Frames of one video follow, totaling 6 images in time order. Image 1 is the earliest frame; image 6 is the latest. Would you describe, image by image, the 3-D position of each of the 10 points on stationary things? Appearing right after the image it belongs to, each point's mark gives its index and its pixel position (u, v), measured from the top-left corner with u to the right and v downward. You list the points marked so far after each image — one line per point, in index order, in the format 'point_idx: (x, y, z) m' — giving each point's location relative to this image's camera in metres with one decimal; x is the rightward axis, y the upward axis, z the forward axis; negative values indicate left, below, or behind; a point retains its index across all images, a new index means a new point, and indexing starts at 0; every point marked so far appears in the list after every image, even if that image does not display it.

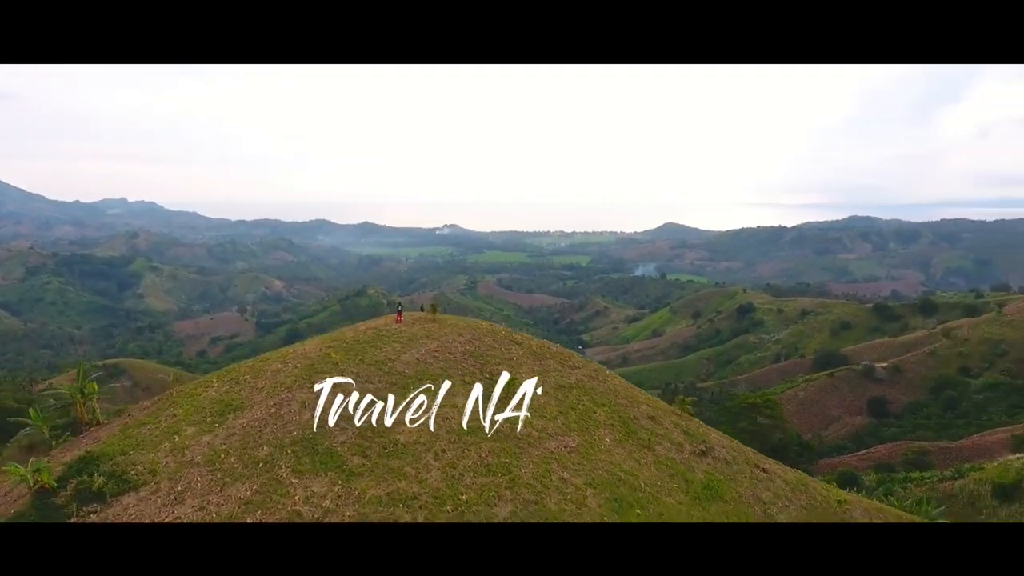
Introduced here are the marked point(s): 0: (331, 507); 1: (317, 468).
0: (-2.3, -2.9, +8.3) m
1: (-2.7, -2.6, +9.0) m
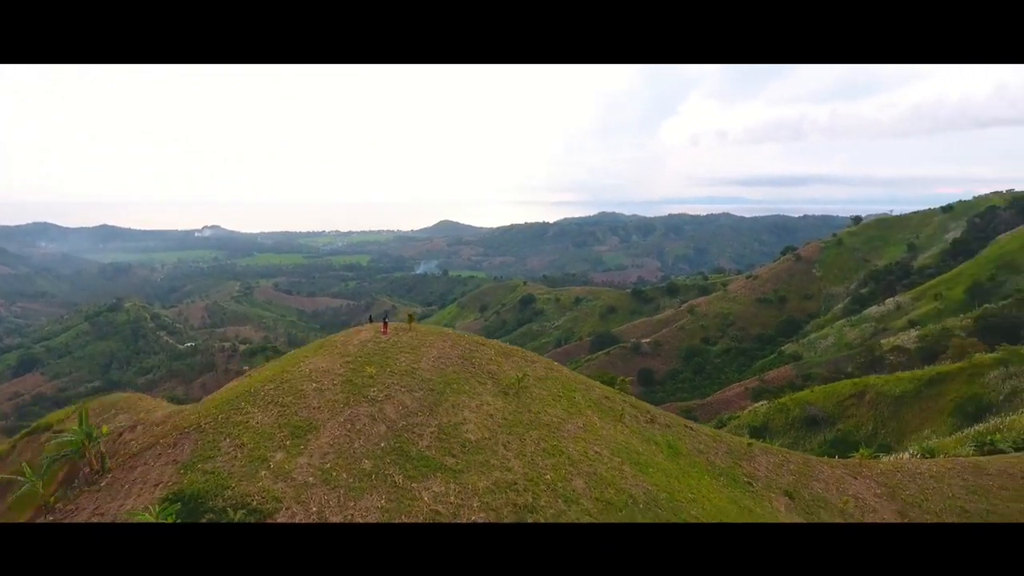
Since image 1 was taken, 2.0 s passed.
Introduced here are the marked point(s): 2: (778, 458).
0: (-0.7, -3.2, +9.3) m
1: (-1.3, -2.8, +9.7) m
2: (+7.3, -4.6, +16.9) m
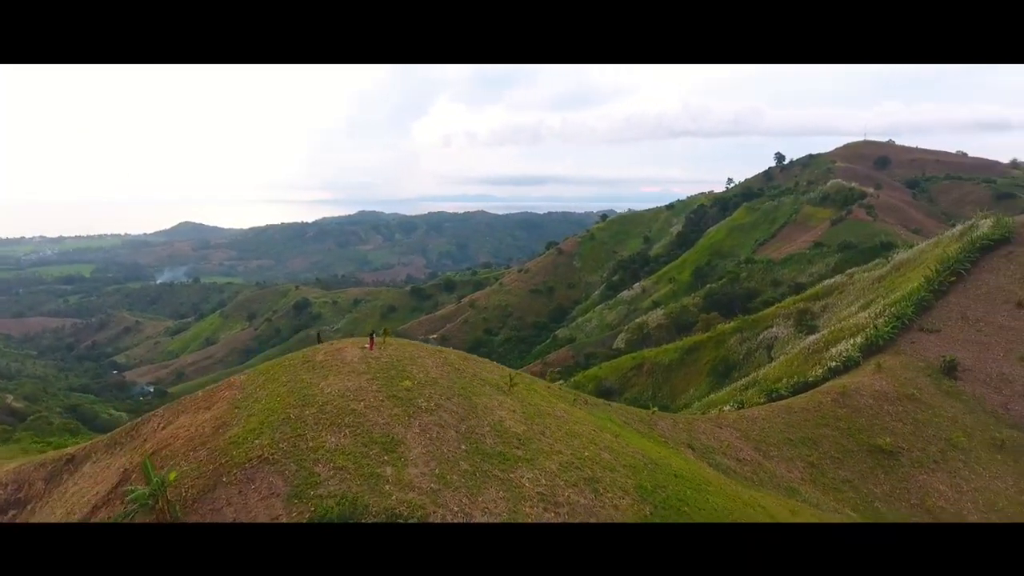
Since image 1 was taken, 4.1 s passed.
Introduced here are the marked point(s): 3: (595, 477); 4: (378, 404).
0: (+0.7, -3.4, +11.0) m
1: (-0.1, -3.1, +11.2) m
2: (+5.4, -4.4, +21.1) m
3: (+1.5, -3.5, +11.8) m
4: (-2.5, -2.2, +11.9) m
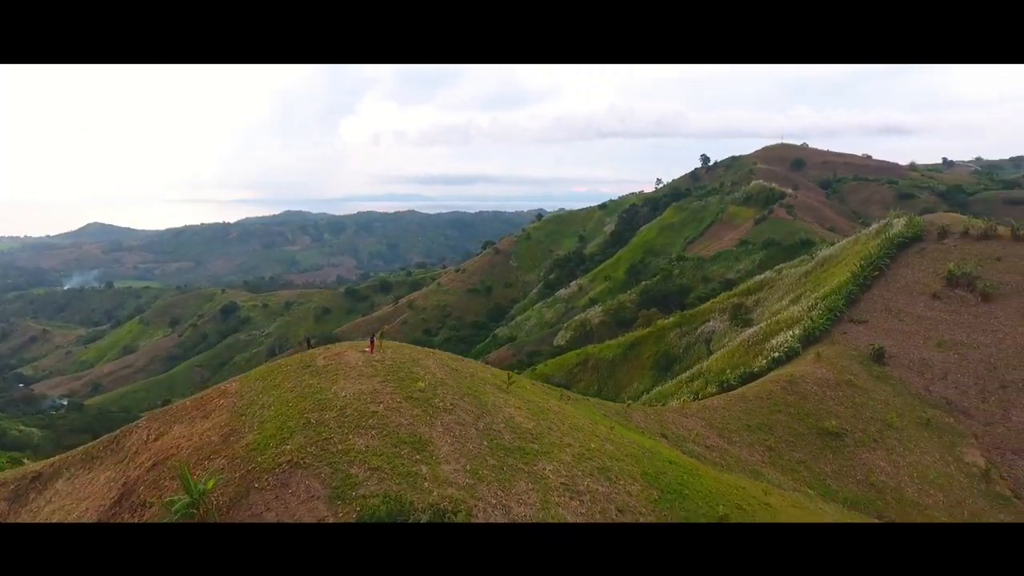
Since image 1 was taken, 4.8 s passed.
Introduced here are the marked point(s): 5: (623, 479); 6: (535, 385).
0: (+1.1, -3.5, +11.7) m
1: (+0.3, -3.2, +11.8) m
2: (+4.6, -4.4, +22.2) m
3: (+1.9, -3.6, +12.6) m
4: (-2.2, -2.3, +12.3) m
5: (+2.2, -3.7, +12.4) m
6: (+0.6, -2.8, +17.7) m
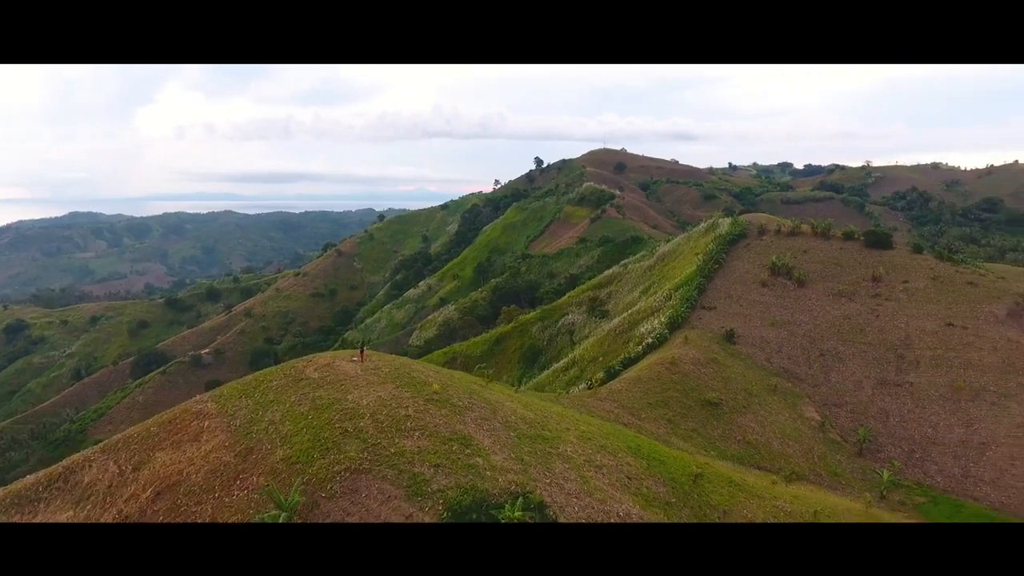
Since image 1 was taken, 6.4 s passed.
0: (+1.6, -3.5, +13.6) m
1: (+0.8, -3.3, +13.4) m
2: (+2.1, -4.4, +24.6) m
3: (+2.1, -3.6, +14.6) m
4: (-1.8, -2.5, +13.2) m
5: (+2.4, -3.8, +14.5) m
6: (-0.6, -2.9, +19.1) m
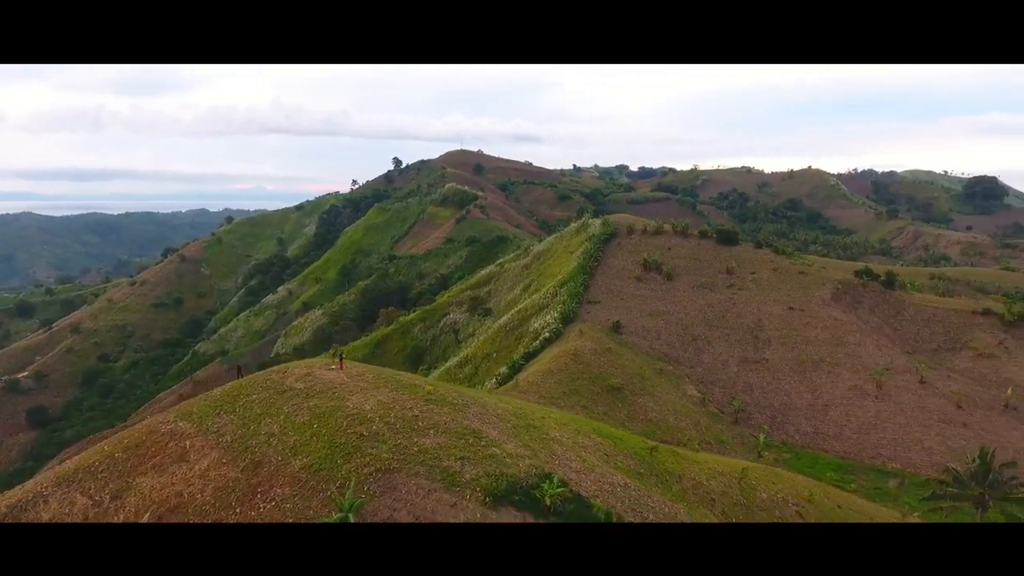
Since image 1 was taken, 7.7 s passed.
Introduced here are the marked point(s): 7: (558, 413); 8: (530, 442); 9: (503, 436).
0: (+1.4, -3.6, +15.2) m
1: (+0.6, -3.4, +14.9) m
2: (-0.7, -4.4, +26.1) m
3: (+1.6, -3.6, +16.3) m
4: (-1.9, -2.7, +14.0) m
5: (+2.0, -3.8, +16.3) m
6: (-2.1, -3.0, +20.1) m
7: (+1.3, -3.6, +17.9) m
8: (+0.4, -3.4, +13.8) m
9: (-0.3, -3.2, +13.6) m
